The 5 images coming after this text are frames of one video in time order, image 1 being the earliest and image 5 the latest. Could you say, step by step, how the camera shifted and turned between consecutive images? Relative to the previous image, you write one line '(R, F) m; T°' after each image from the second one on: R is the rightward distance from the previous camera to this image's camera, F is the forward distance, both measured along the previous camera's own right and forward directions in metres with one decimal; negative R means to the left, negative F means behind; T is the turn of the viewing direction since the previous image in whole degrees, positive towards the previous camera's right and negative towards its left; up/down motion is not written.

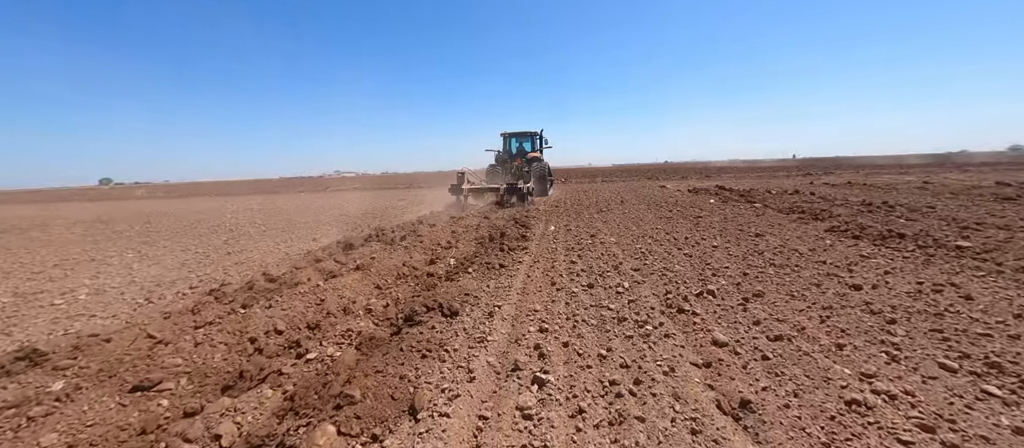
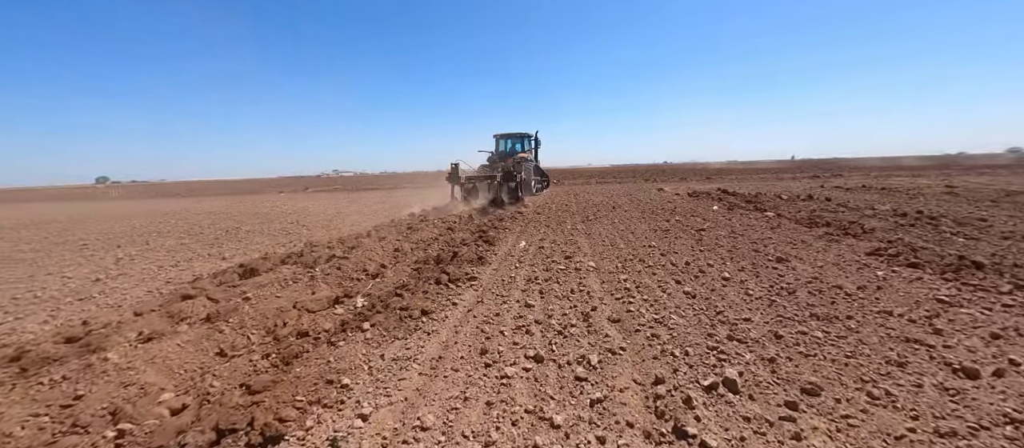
(+0.7, +1.5) m; 0°
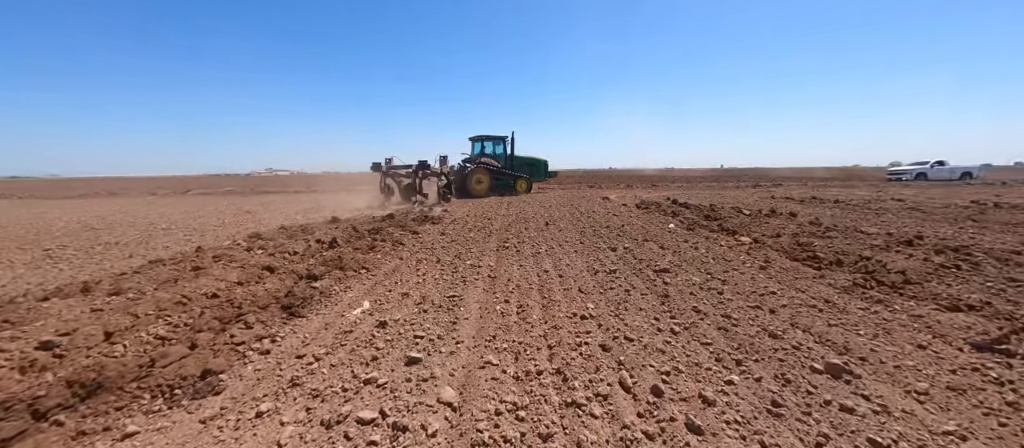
(+1.3, +2.9) m; +8°
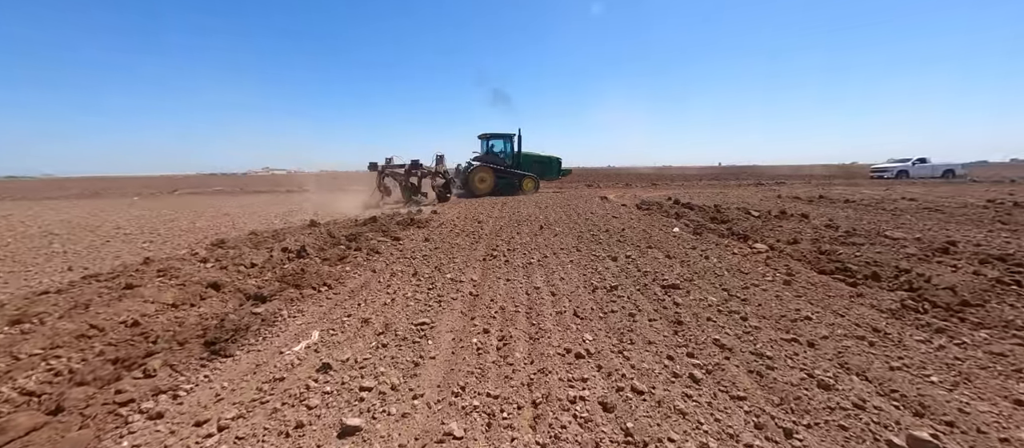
(+0.2, +0.7) m; 0°
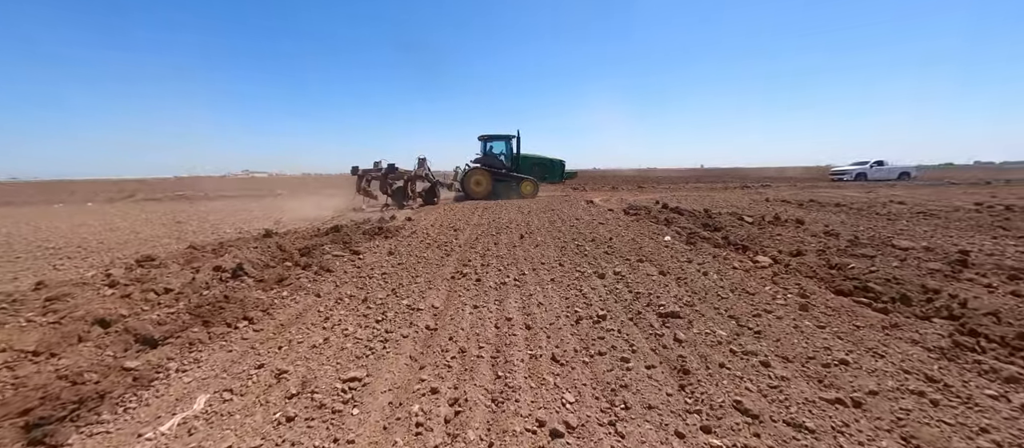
(+0.2, +0.8) m; +2°
